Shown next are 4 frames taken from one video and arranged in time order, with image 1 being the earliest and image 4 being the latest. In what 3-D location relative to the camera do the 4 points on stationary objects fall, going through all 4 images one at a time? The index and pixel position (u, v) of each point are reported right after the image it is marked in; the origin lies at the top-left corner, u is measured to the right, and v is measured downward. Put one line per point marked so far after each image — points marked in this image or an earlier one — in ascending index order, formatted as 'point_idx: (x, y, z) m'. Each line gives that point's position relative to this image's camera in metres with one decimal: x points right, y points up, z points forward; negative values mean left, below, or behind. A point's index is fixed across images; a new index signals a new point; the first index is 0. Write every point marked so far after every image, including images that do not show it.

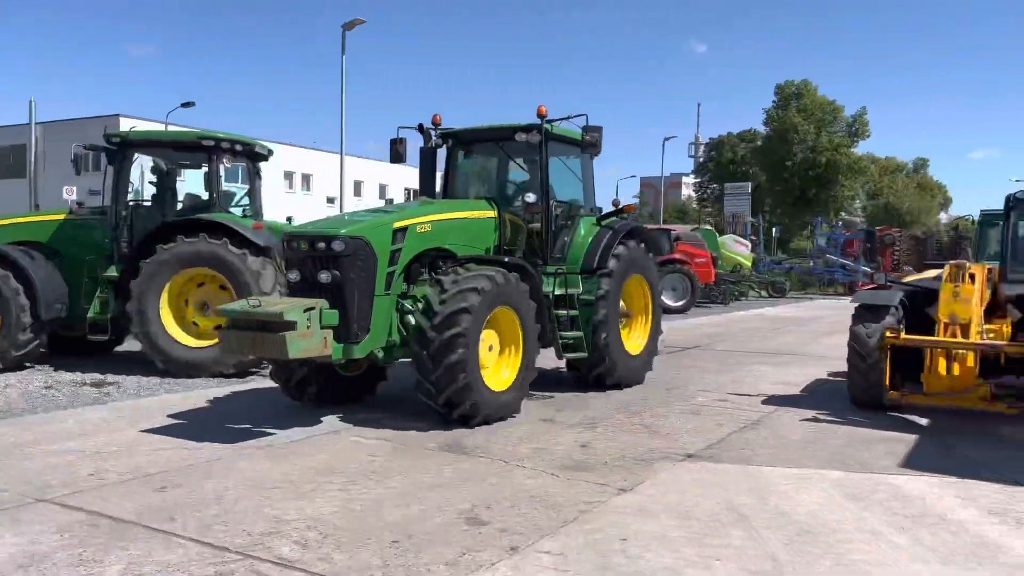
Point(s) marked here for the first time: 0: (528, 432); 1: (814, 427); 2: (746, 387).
0: (+0.1, -1.0, +5.8) m
1: (+2.2, -1.0, +6.0) m
2: (+2.2, -0.9, +7.9) m
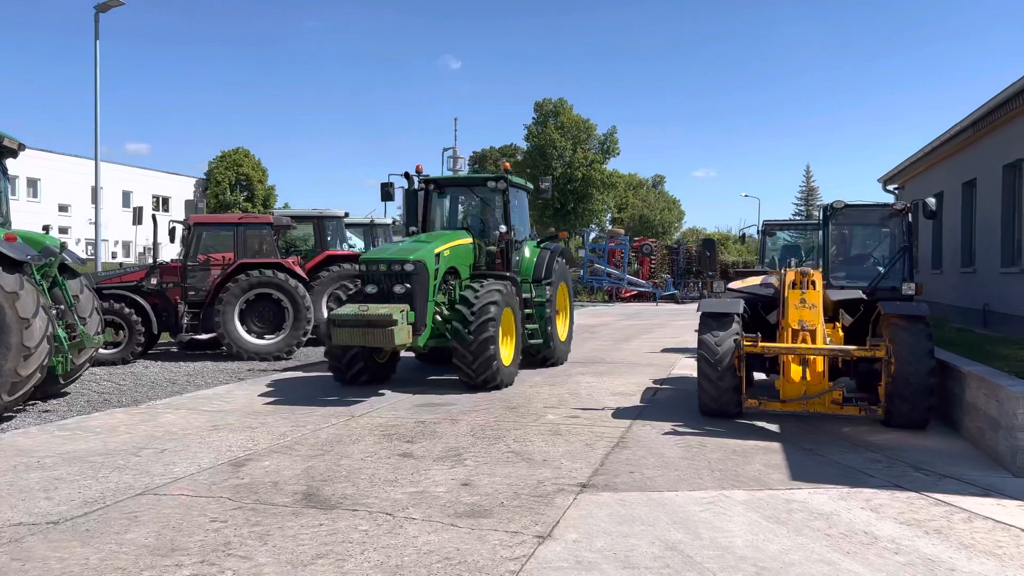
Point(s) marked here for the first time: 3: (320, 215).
0: (-0.7, -1.1, +5.0) m
1: (+1.2, -1.1, +5.8) m
2: (+0.7, -1.0, +7.7) m
3: (-3.4, +1.3, +14.7) m
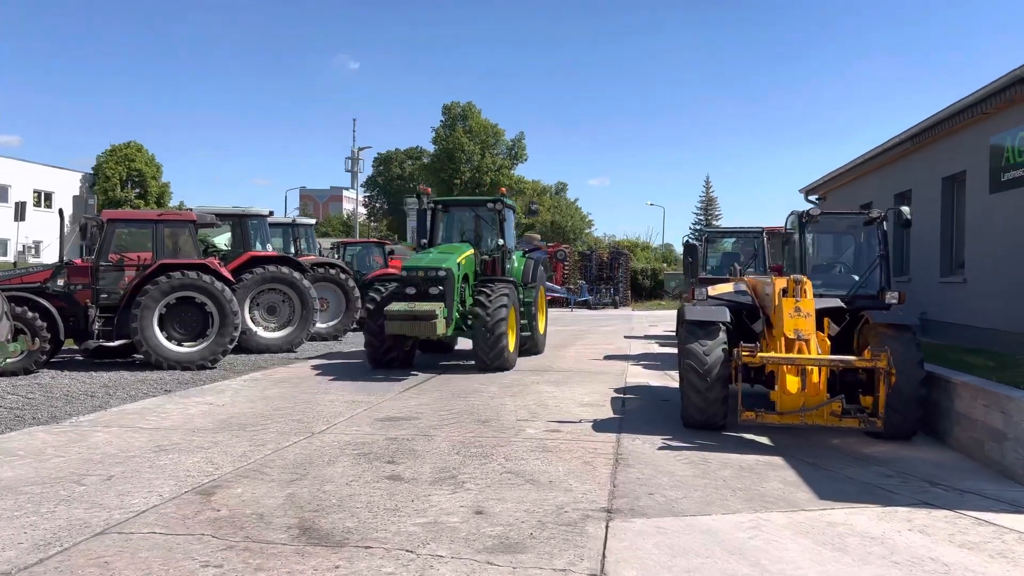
0: (-0.7, -1.1, +4.5) m
1: (+1.1, -1.1, +5.5) m
2: (+0.4, -1.1, +7.3) m
3: (-4.5, +1.2, +13.8) m
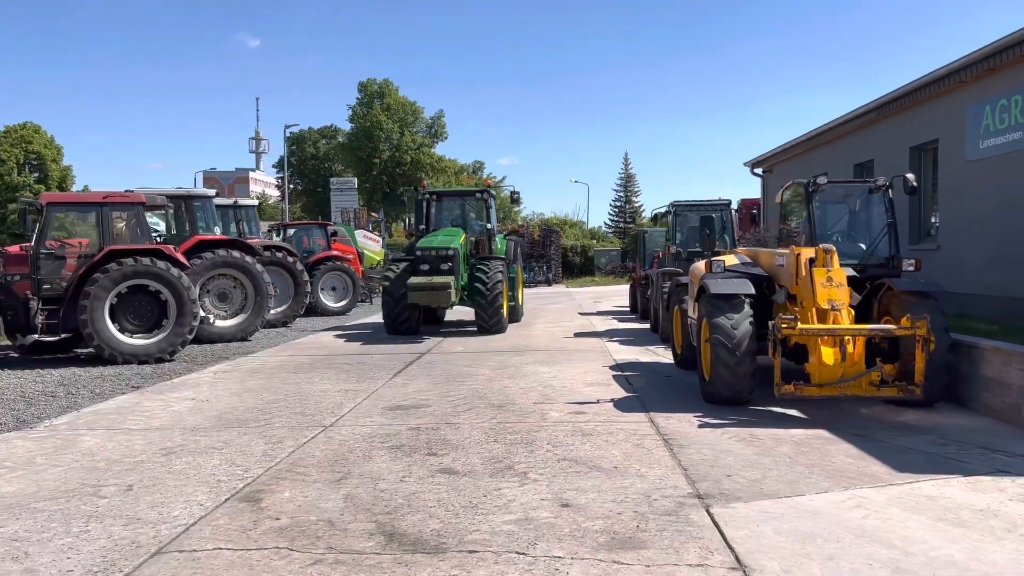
0: (-0.3, -1.0, +4.2) m
1: (+1.4, -0.9, +5.4) m
2: (+0.5, -0.9, +7.1) m
3: (-5.1, +1.4, +13.0) m
